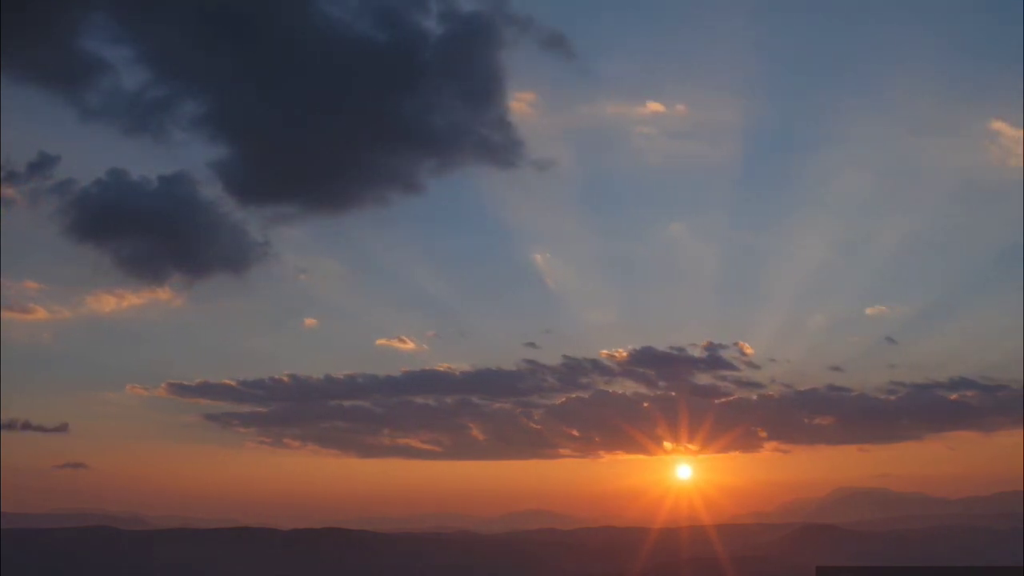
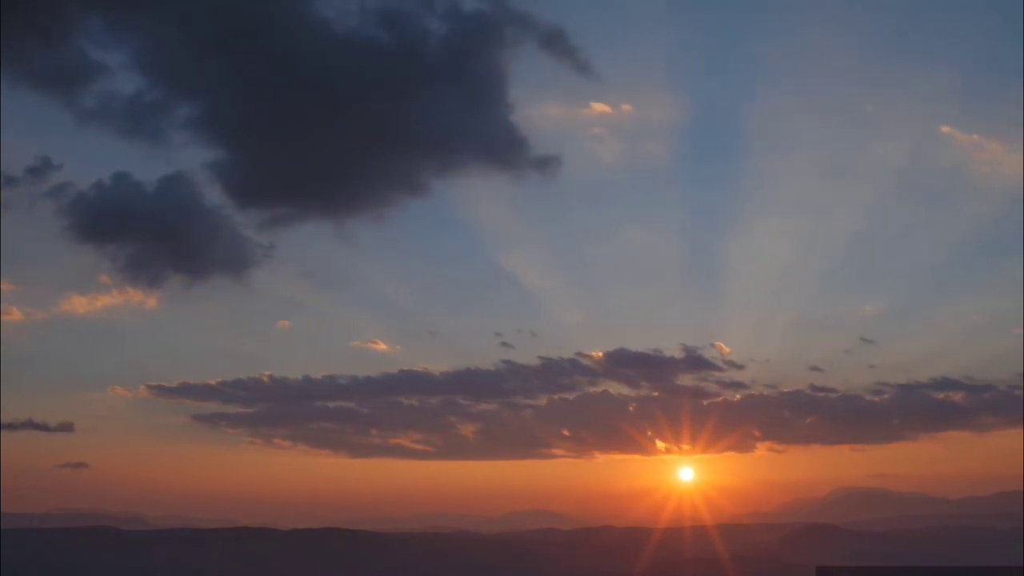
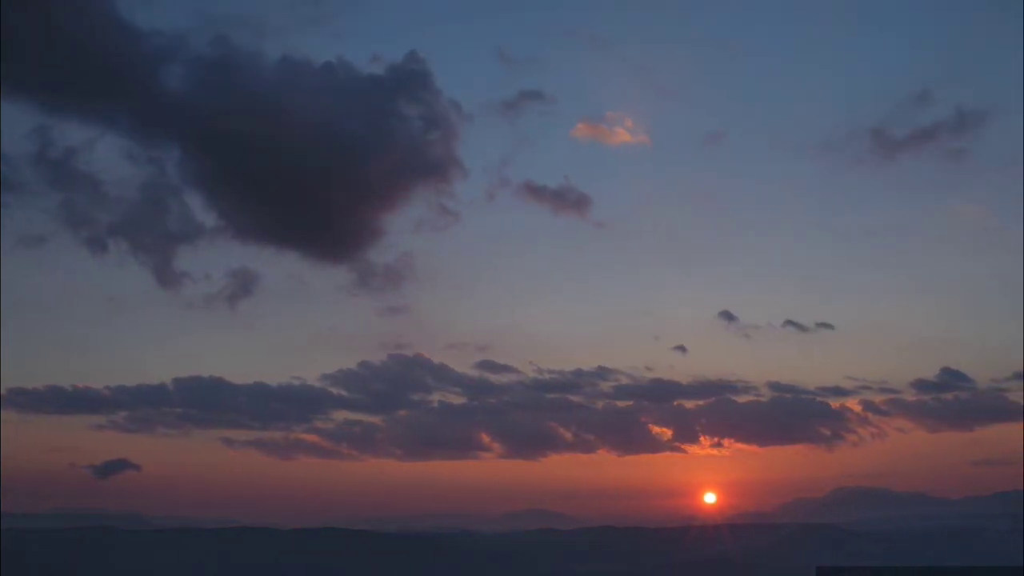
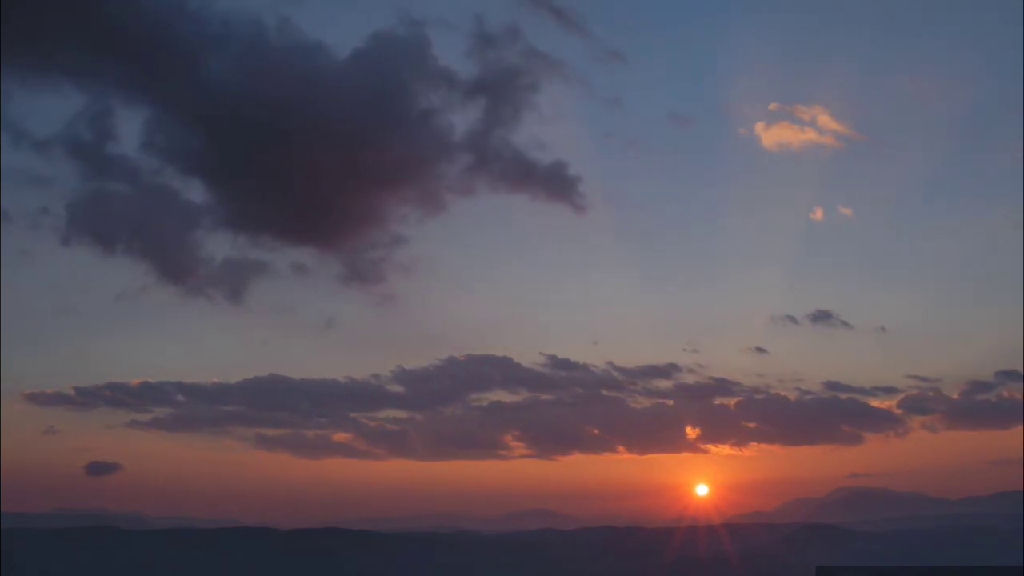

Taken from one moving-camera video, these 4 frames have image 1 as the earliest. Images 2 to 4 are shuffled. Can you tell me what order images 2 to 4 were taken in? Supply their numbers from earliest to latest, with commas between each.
2, 4, 3
